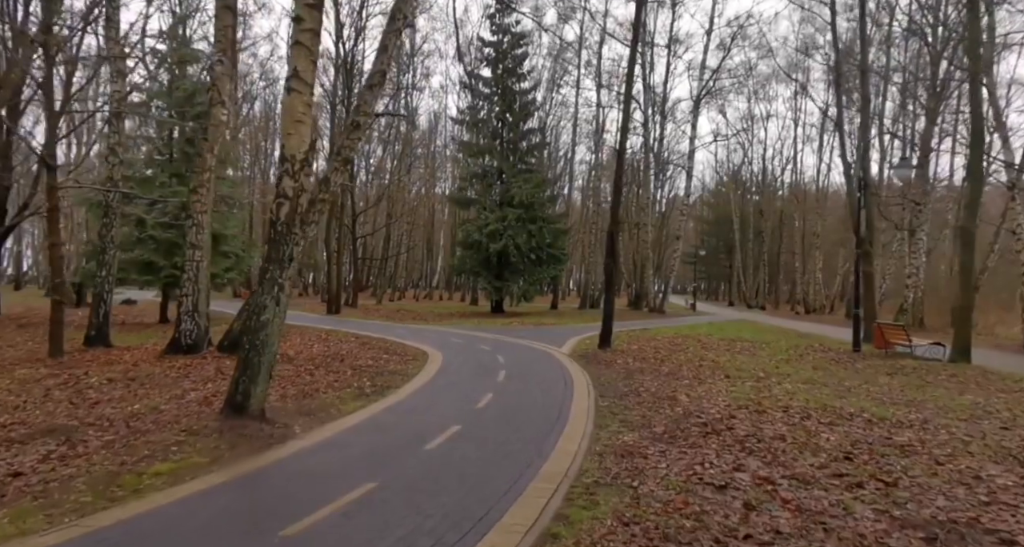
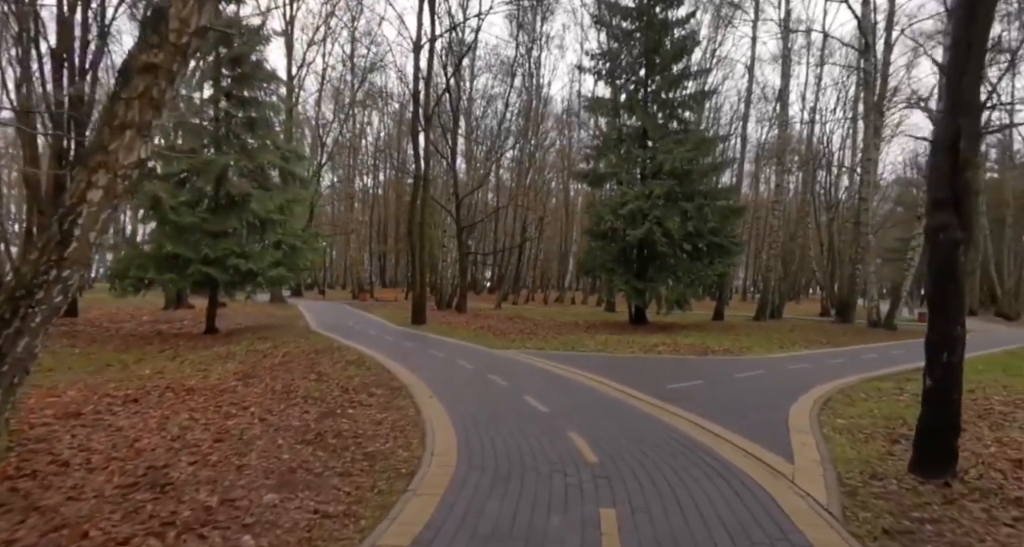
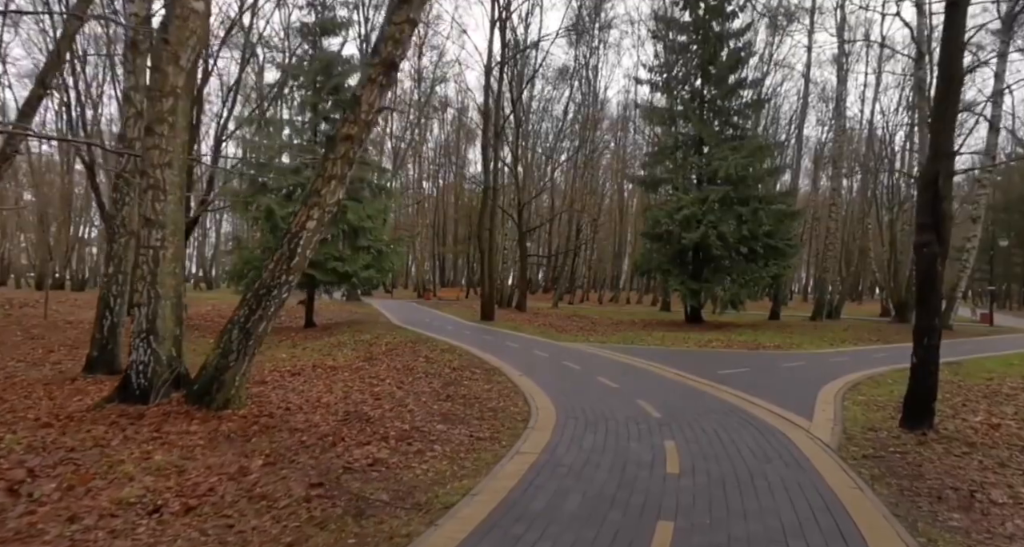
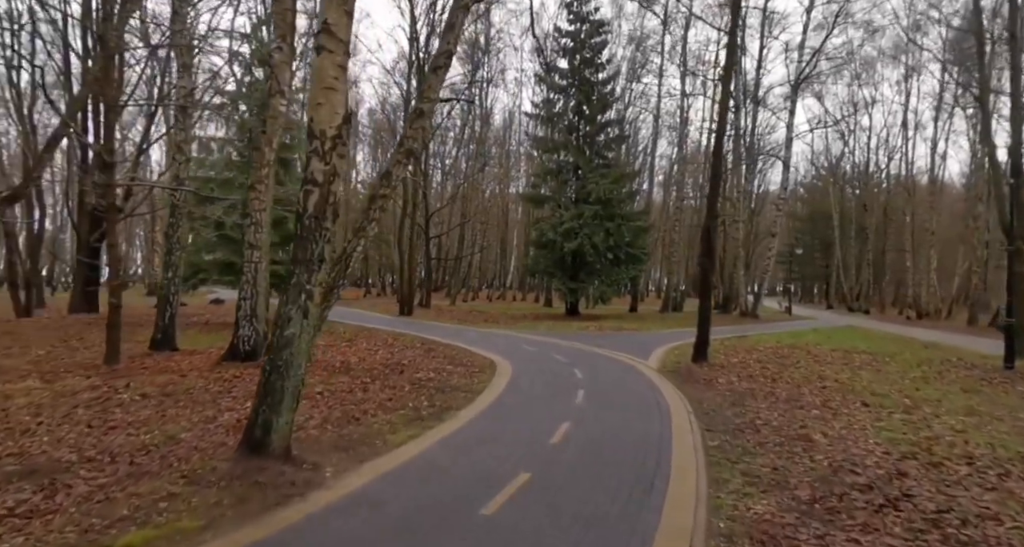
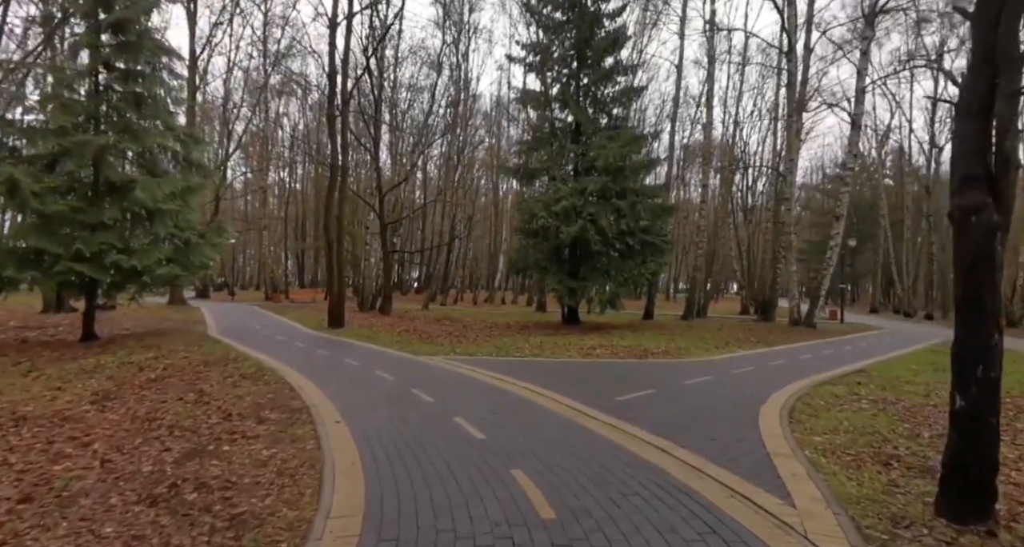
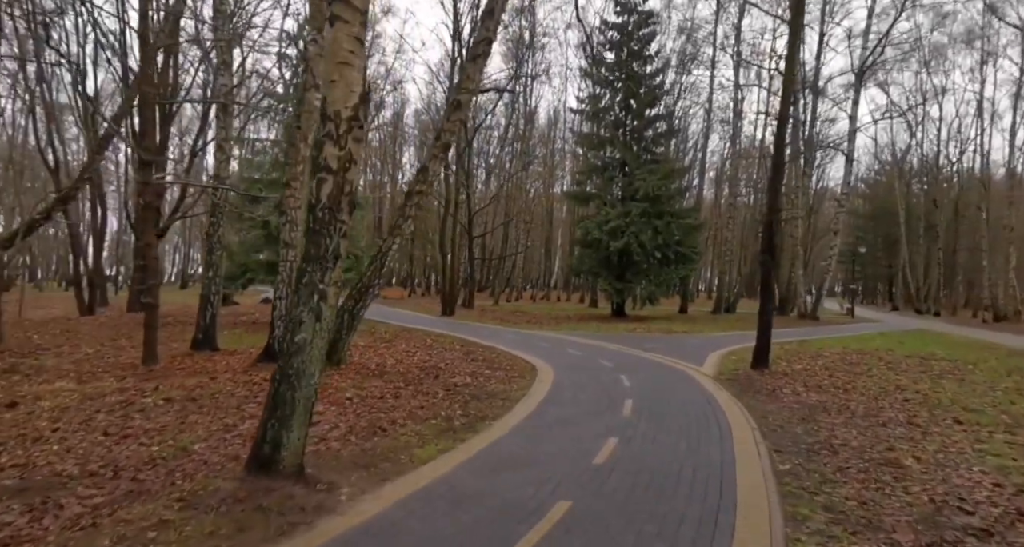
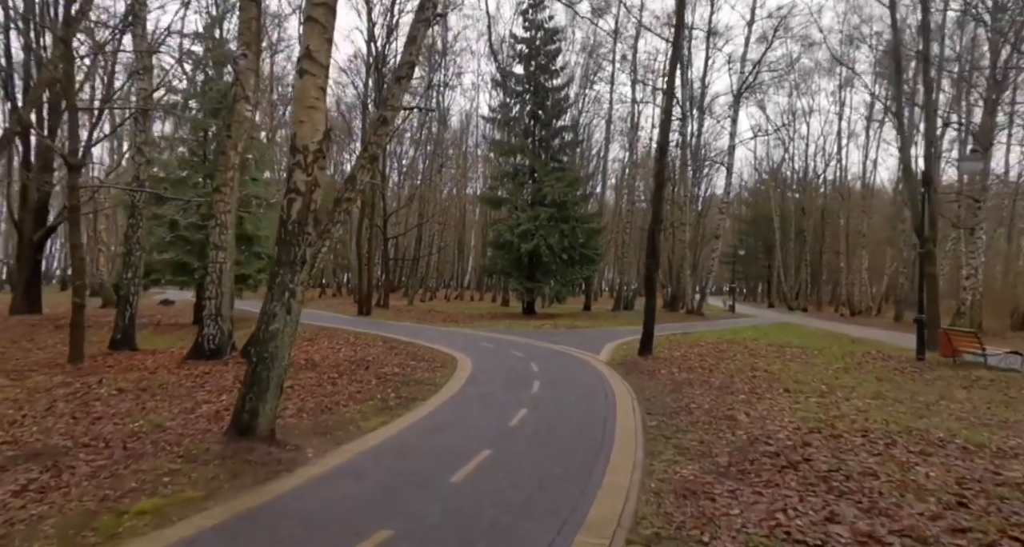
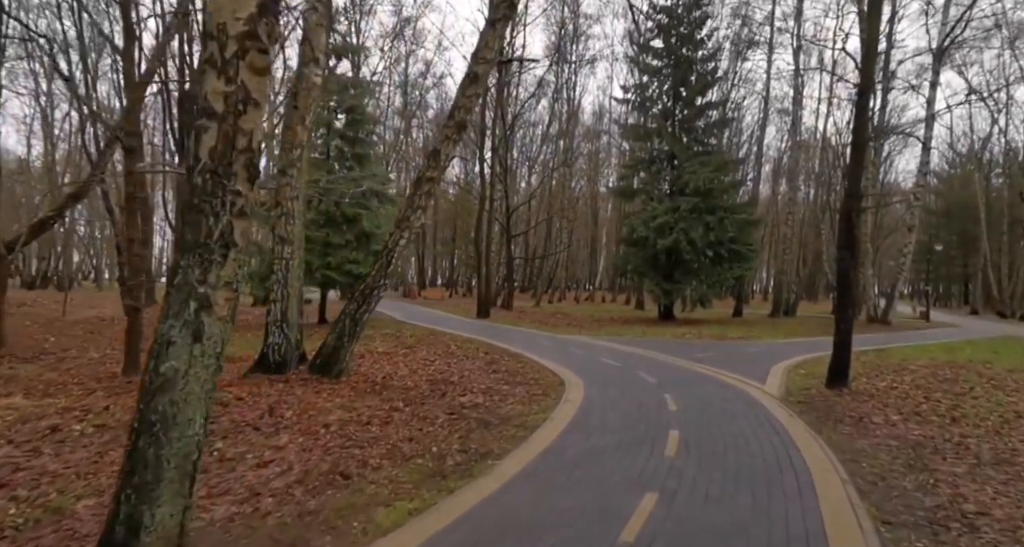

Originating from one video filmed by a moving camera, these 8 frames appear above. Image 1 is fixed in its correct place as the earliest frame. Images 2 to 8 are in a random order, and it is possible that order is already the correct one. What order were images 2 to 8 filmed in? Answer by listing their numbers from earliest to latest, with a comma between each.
7, 4, 6, 8, 3, 2, 5
